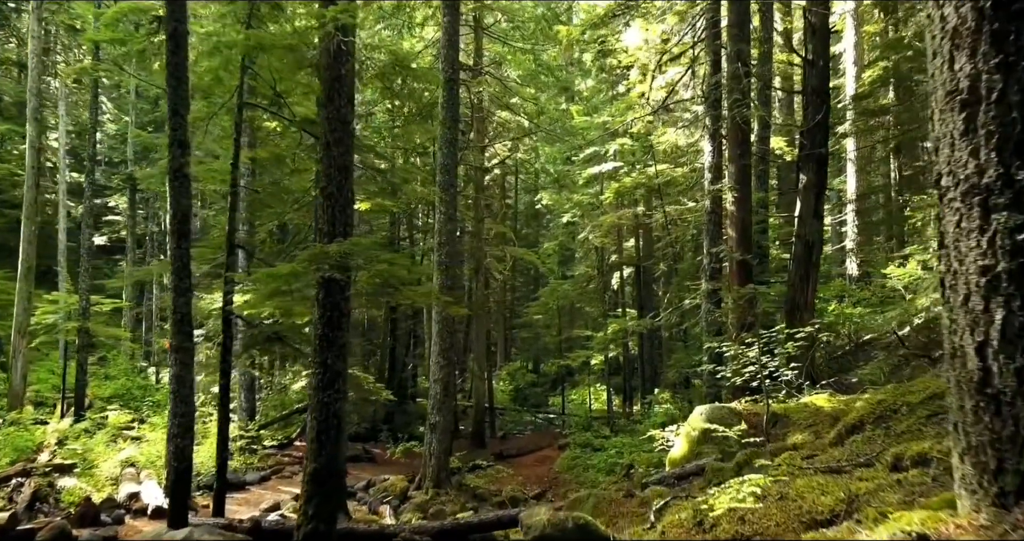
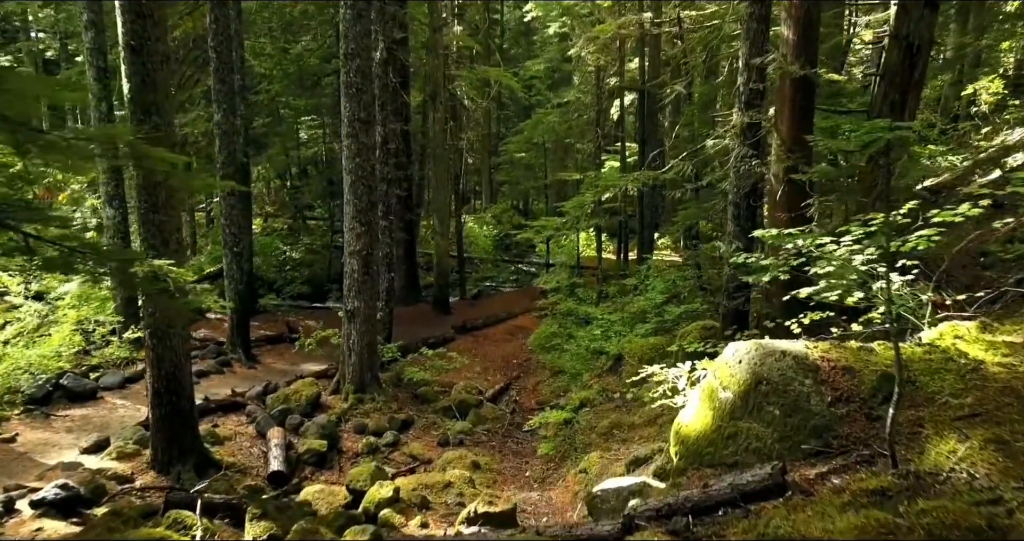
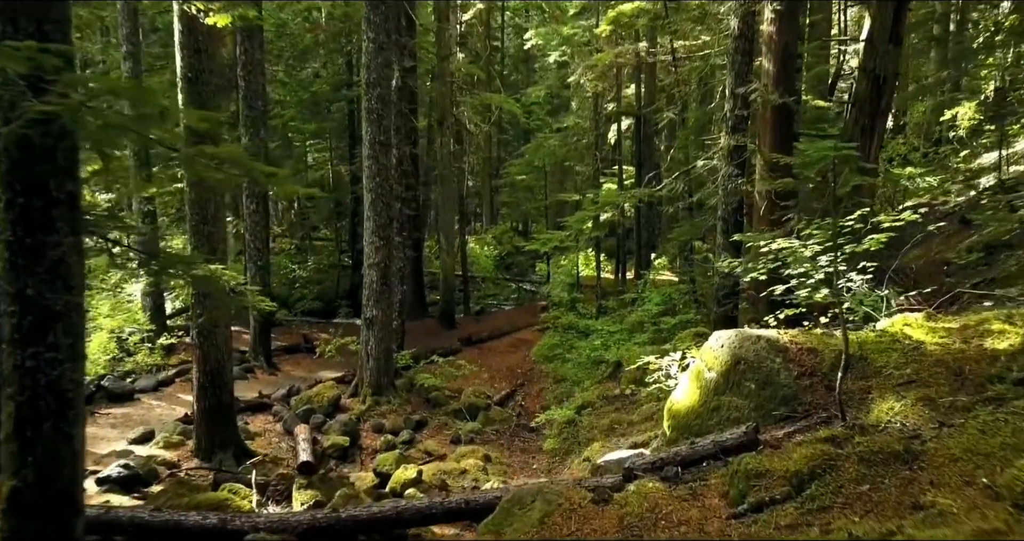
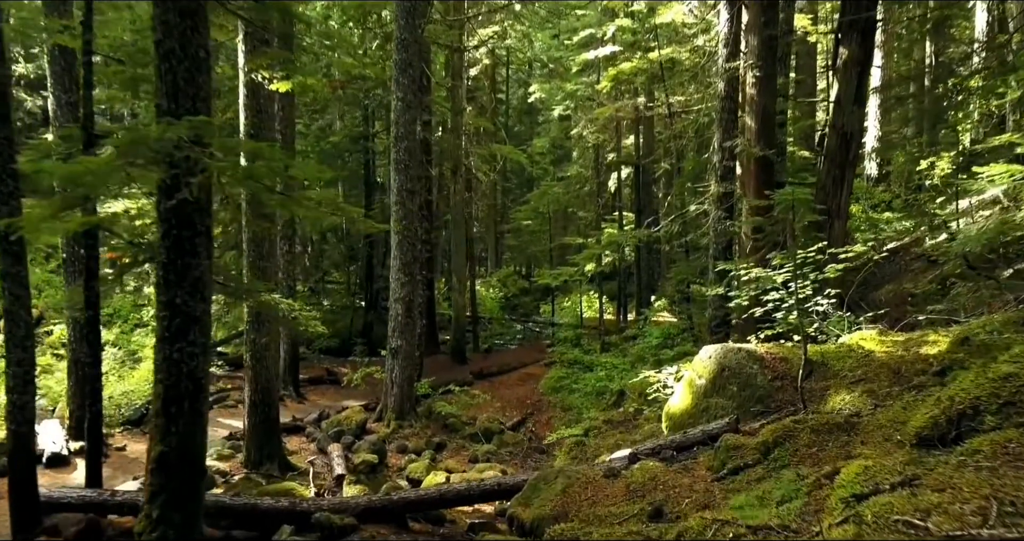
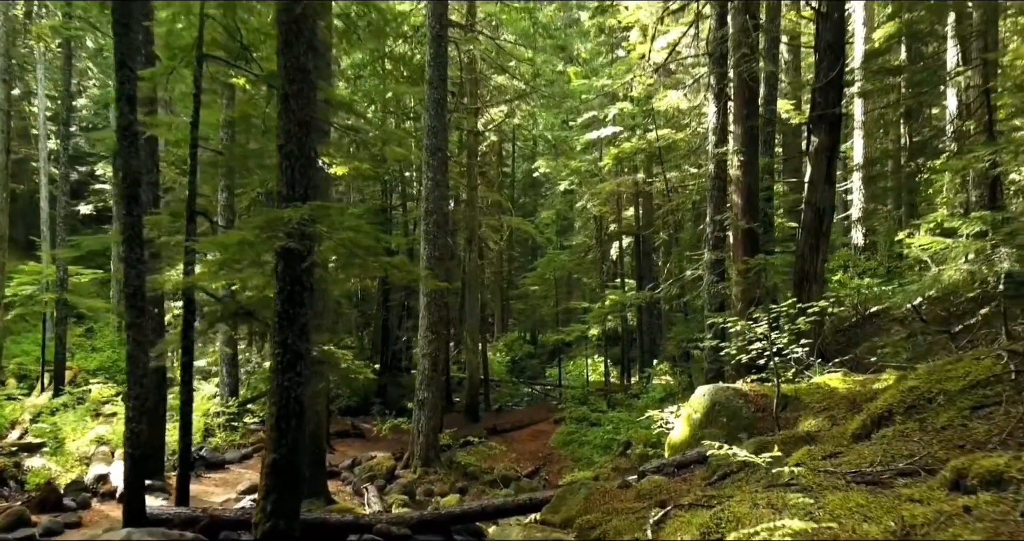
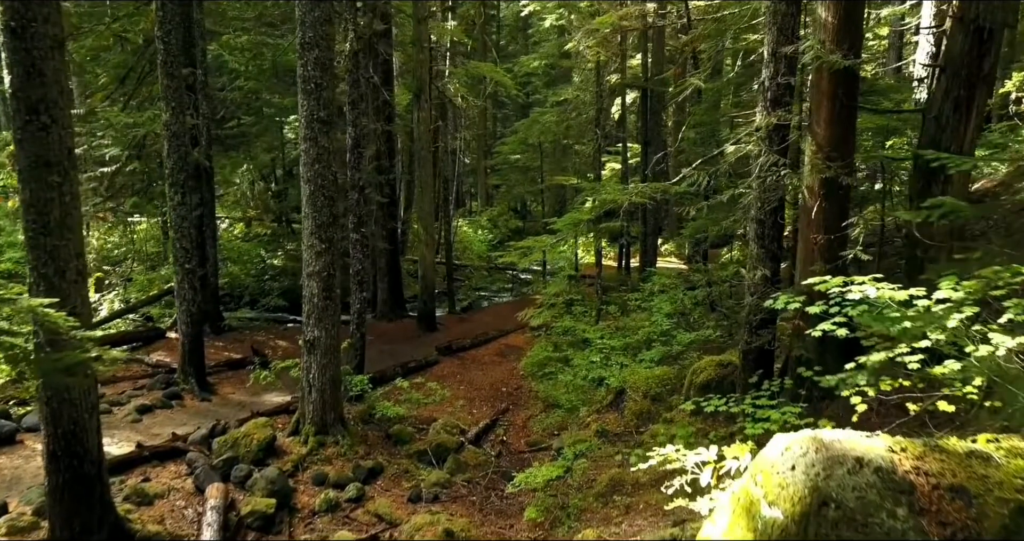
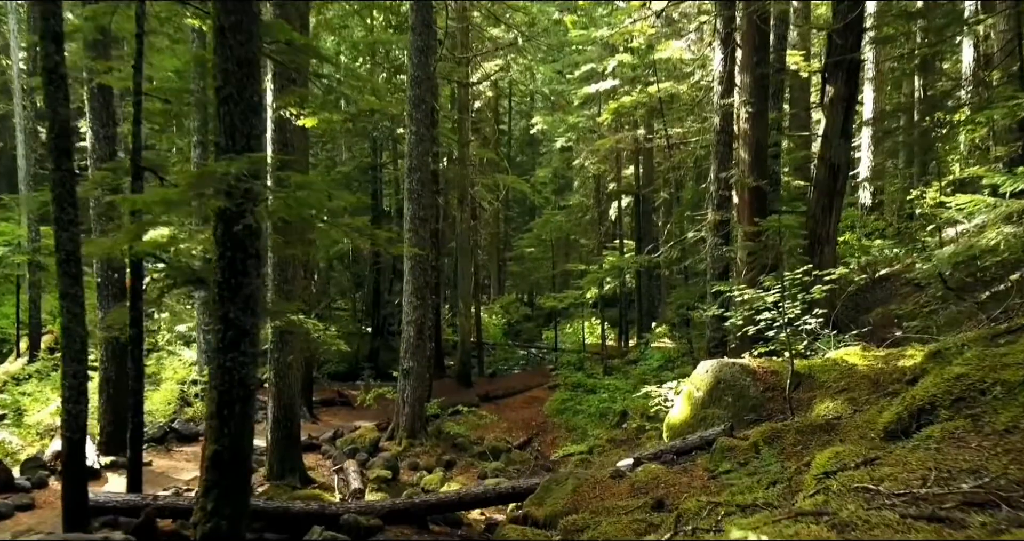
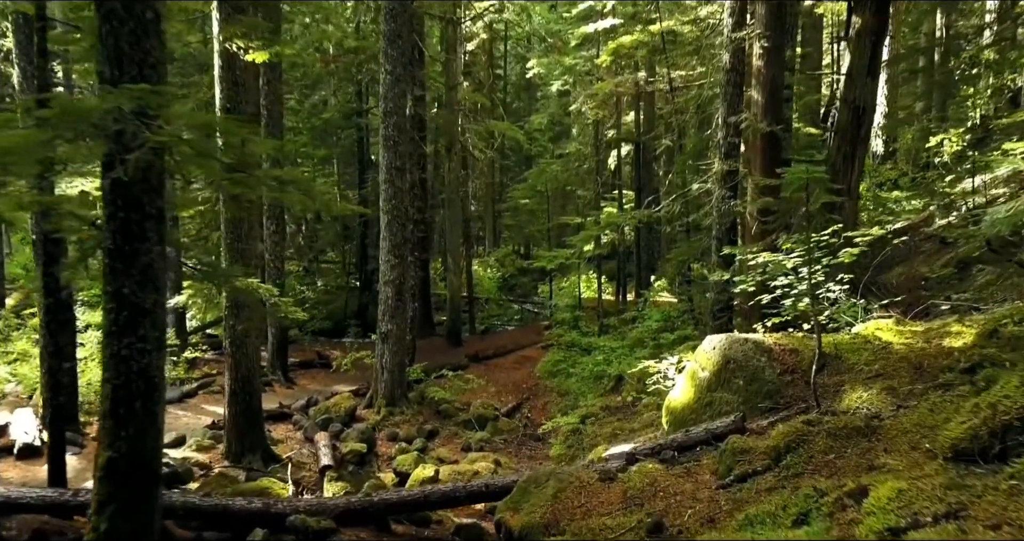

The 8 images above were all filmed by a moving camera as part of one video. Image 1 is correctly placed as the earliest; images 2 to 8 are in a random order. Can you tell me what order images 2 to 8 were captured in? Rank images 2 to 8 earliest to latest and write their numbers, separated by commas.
5, 7, 4, 8, 3, 2, 6
